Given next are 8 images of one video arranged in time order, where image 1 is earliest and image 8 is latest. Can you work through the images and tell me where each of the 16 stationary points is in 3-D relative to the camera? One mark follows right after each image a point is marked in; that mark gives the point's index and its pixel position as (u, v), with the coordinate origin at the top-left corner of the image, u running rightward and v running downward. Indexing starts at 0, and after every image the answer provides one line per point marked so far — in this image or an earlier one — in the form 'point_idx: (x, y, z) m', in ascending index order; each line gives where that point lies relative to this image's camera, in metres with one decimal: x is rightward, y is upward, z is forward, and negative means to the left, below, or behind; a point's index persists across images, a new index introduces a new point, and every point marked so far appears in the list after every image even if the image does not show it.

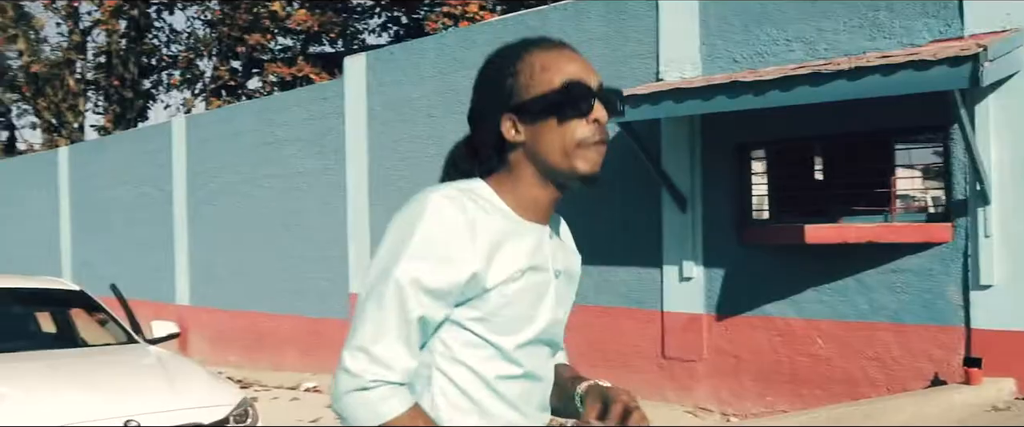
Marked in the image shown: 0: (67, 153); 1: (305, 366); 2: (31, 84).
0: (-7.3, +1.0, +15.0) m
1: (-2.3, -1.7, +10.2) m
2: (-9.3, +2.6, +18.1) m
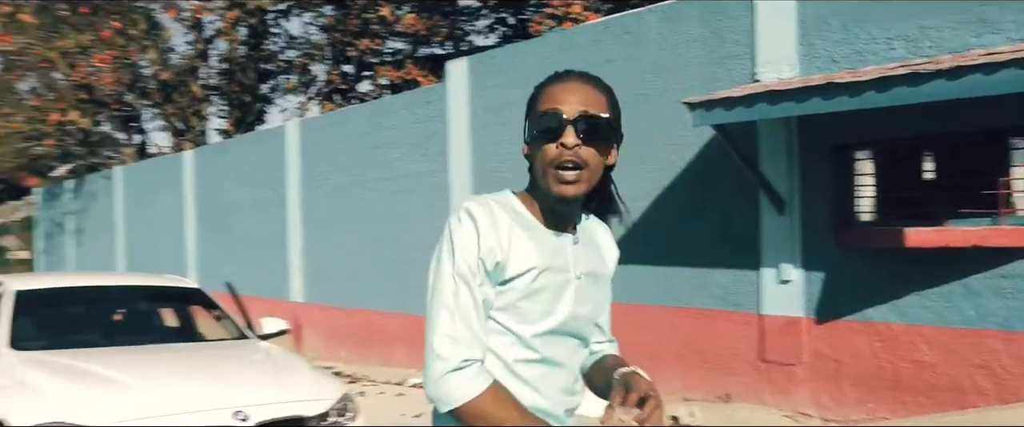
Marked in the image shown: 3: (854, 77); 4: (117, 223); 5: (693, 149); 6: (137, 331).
0: (-5.5, +1.0, +15.9) m
1: (-1.1, -1.7, +10.5) m
2: (-7.2, +2.6, +19.2) m
3: (+2.2, +0.9, +5.8) m
4: (-8.3, -0.3, +19.5) m
5: (+1.5, +0.5, +7.6) m
6: (-2.5, -0.8, +6.0) m
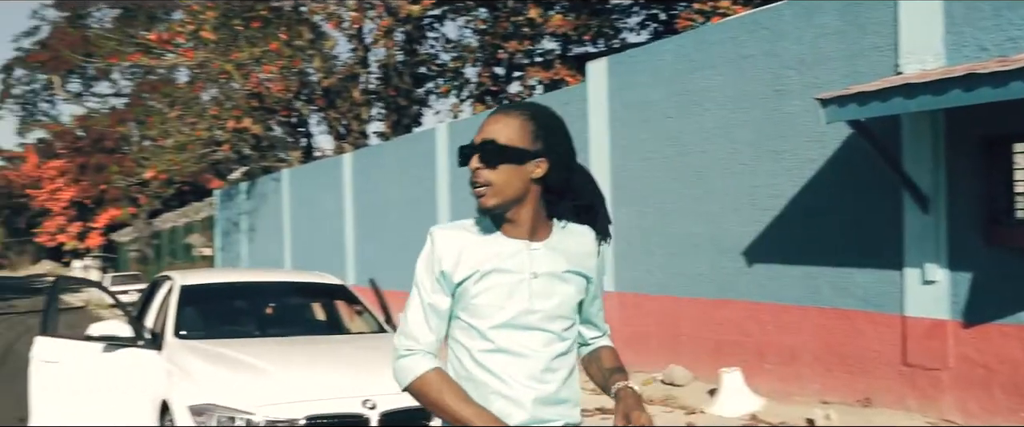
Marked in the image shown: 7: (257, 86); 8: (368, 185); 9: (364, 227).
0: (-2.9, +1.0, +16.8) m
1: (+0.5, -1.7, +10.7) m
2: (-4.0, +2.6, +20.3) m
3: (+2.9, +0.9, +5.4) m
4: (-5.0, -0.3, +20.8) m
5: (+2.6, +0.6, +7.4) m
6: (-1.6, -0.8, +6.5) m
7: (-5.1, +2.7, +19.1) m
8: (-2.5, +0.5, +16.1) m
9: (-2.6, -0.2, +16.3) m
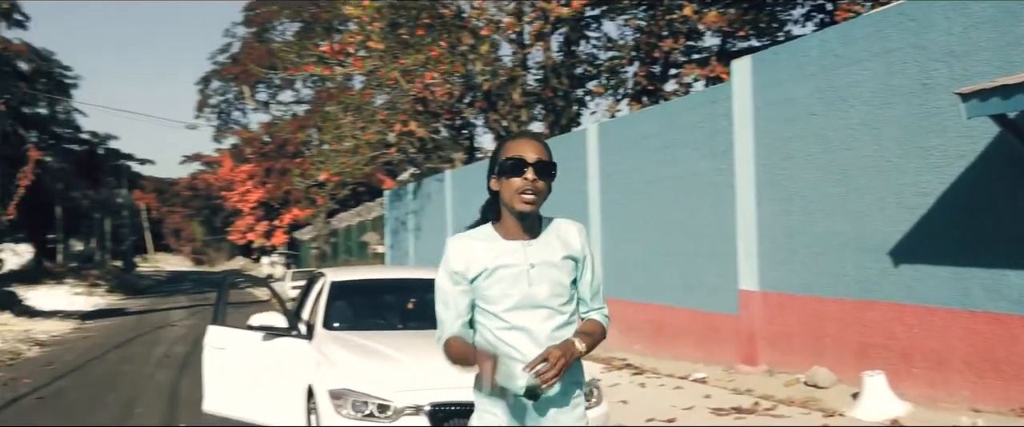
0: (-0.1, +1.0, +17.3) m
1: (+2.2, -1.6, +10.7) m
2: (-0.5, +2.6, +20.9) m
3: (+3.6, +0.9, +5.1) m
4: (-1.4, -0.3, +21.6) m
5: (+3.6, +0.6, +7.1) m
6: (-0.6, -0.8, +7.0) m
7: (-1.8, +2.7, +19.9) m
8: (+0.3, +0.5, +16.5) m
9: (+0.2, -0.2, +16.7) m
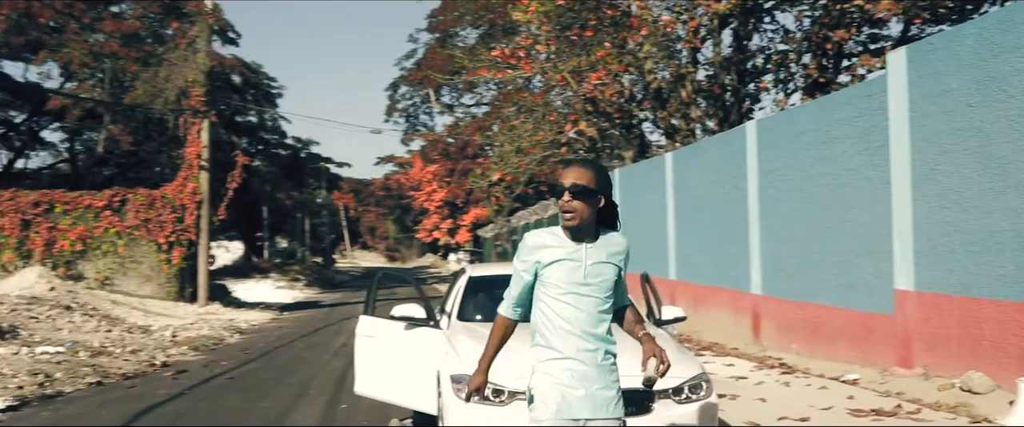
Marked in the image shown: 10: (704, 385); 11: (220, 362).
0: (+3.0, +1.1, +17.3) m
1: (+3.9, -1.6, +10.4) m
2: (+3.2, +2.6, +21.0) m
3: (+4.1, +0.9, +4.6) m
4: (+2.5, -0.3, +21.8) m
5: (+4.6, +0.6, +6.5) m
6: (+0.4, -0.8, +7.3) m
7: (+1.8, +2.7, +20.2) m
8: (+3.2, +0.6, +16.5) m
9: (+3.1, -0.2, +16.7) m
10: (+1.2, -1.1, +5.7) m
11: (-4.2, -2.1, +13.0) m
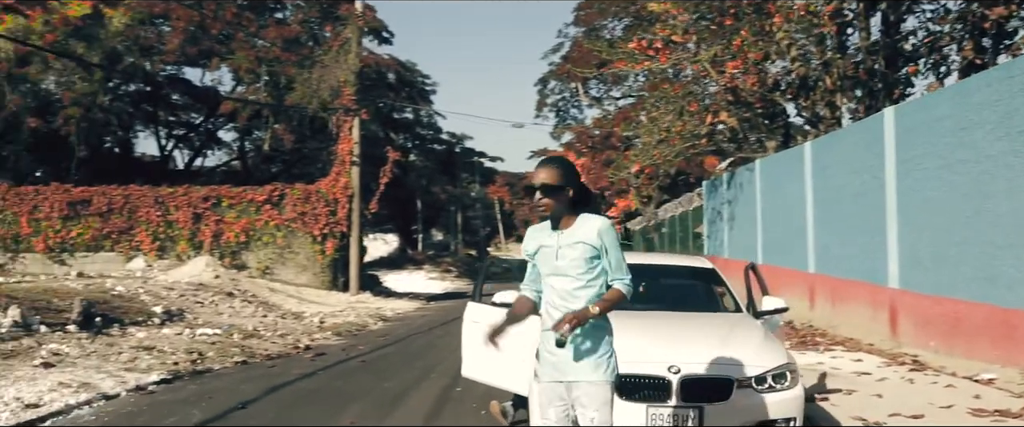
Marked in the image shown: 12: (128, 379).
0: (+5.4, +1.2, +16.7) m
1: (+5.2, -1.5, +9.8) m
2: (+6.3, +2.8, +20.3) m
3: (+4.4, +1.0, +4.1) m
4: (+5.7, -0.1, +21.3) m
5: (+5.2, +0.7, +5.9) m
6: (+1.2, -0.7, +7.4) m
7: (+4.7, +2.9, +19.8) m
8: (+5.5, +0.7, +15.9) m
9: (+5.5, 0.0, +16.1) m
10: (+1.7, -1.0, +5.6) m
11: (-2.3, -2.0, +13.7) m
12: (-3.8, -1.6, +8.9) m
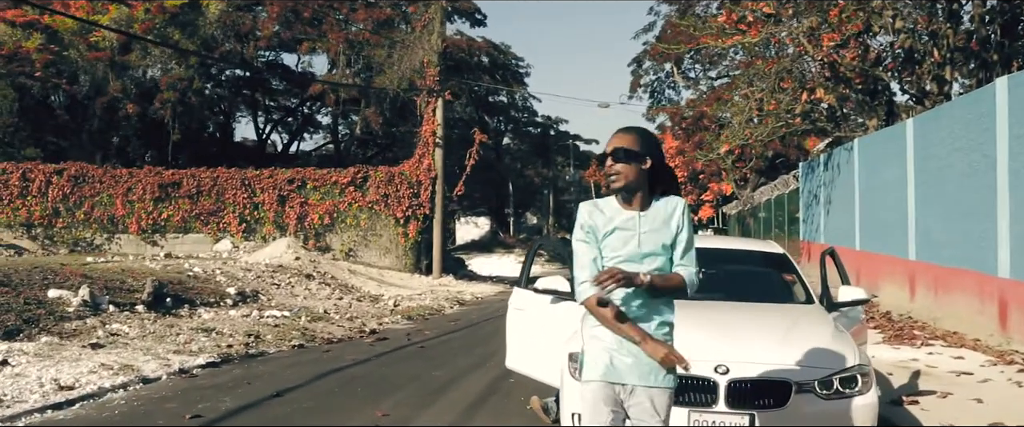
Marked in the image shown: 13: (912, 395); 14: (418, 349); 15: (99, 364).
0: (+6.7, +1.5, +15.4) m
1: (+5.7, -1.3, +8.6) m
2: (+8.0, +3.2, +18.9) m
3: (+4.4, +1.1, +3.0) m
4: (+7.5, +0.3, +19.9) m
5: (+5.4, +0.8, +4.7) m
6: (+1.5, -0.5, +6.6) m
7: (+6.4, +3.2, +18.6) m
8: (+6.7, +1.0, +14.7) m
9: (+6.7, +0.3, +14.9) m
10: (+1.9, -0.9, +4.8) m
11: (-1.3, -1.7, +13.3) m
12: (-3.2, -1.4, +8.7) m
13: (+3.1, -1.4, +7.2) m
14: (-1.1, -1.6, +11.1) m
15: (-3.7, -1.3, +8.1) m
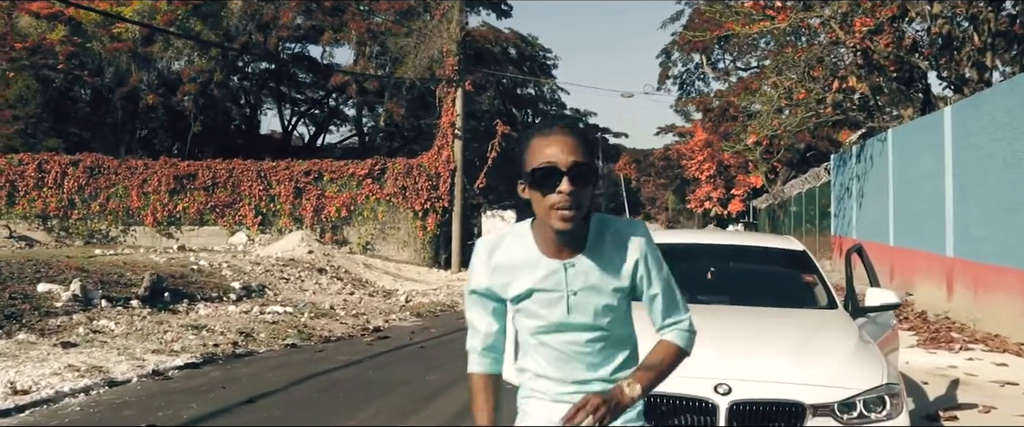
0: (+7.0, +1.6, +14.5) m
1: (+5.7, -1.3, +7.8) m
2: (+8.3, +3.3, +17.9) m
3: (+4.2, +1.1, +2.1) m
4: (+7.9, +0.4, +19.0) m
5: (+5.2, +0.8, +3.8) m
6: (+1.4, -0.5, +5.9) m
7: (+6.7, +3.4, +17.7) m
8: (+6.9, +1.1, +13.8) m
9: (+6.9, +0.4, +14.0) m
10: (+1.7, -0.8, +4.1) m
11: (-1.2, -1.6, +12.7) m
12: (-3.2, -1.3, +8.1) m
13: (+3.1, -1.4, +6.4) m
14: (-1.1, -1.6, +10.5) m
15: (-3.7, -1.3, +7.6) m
